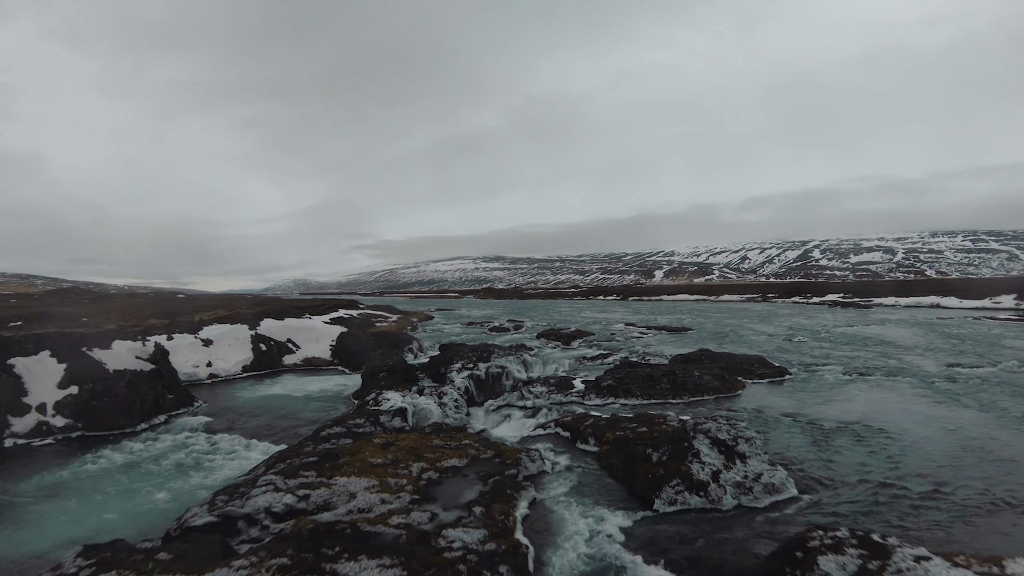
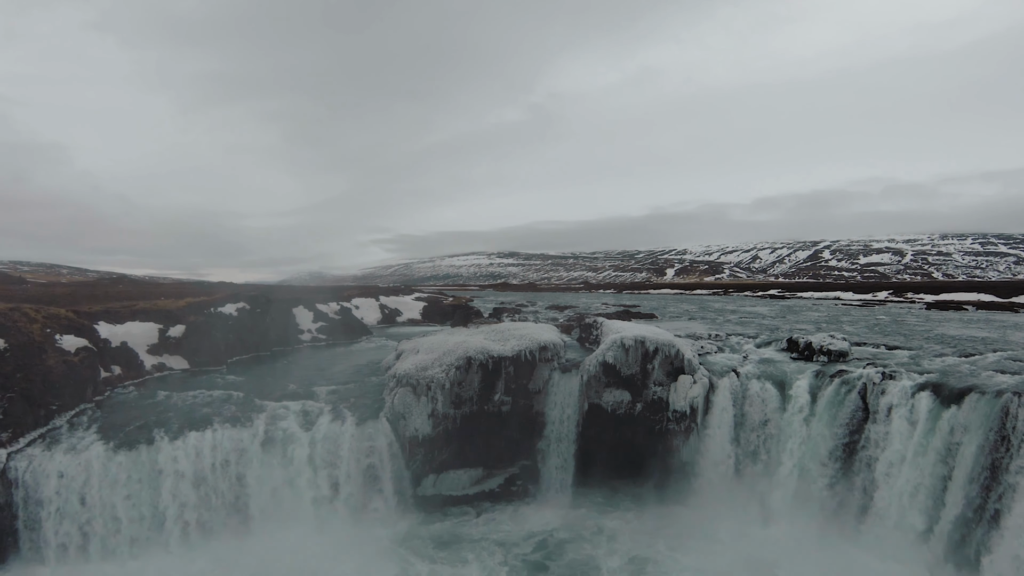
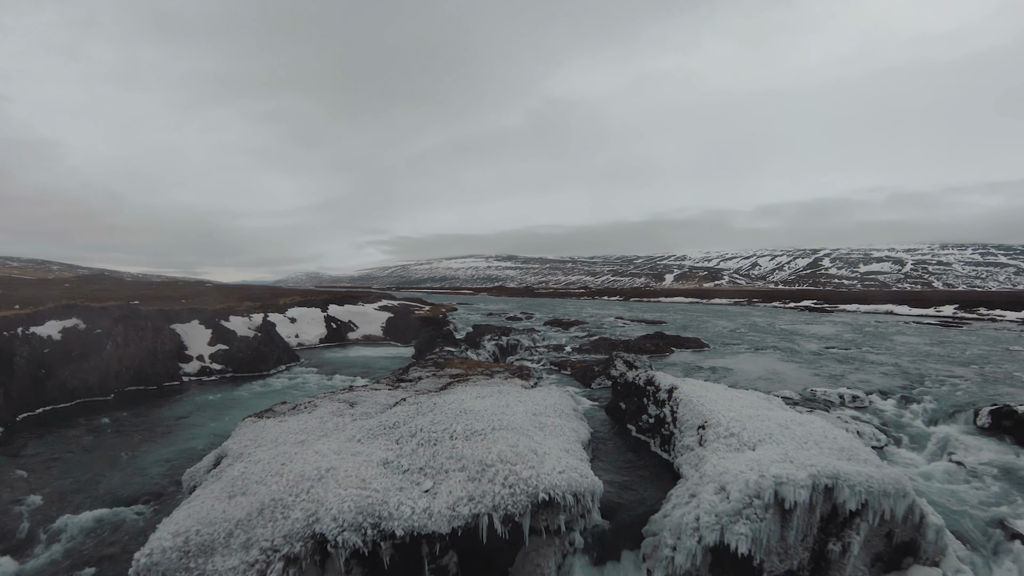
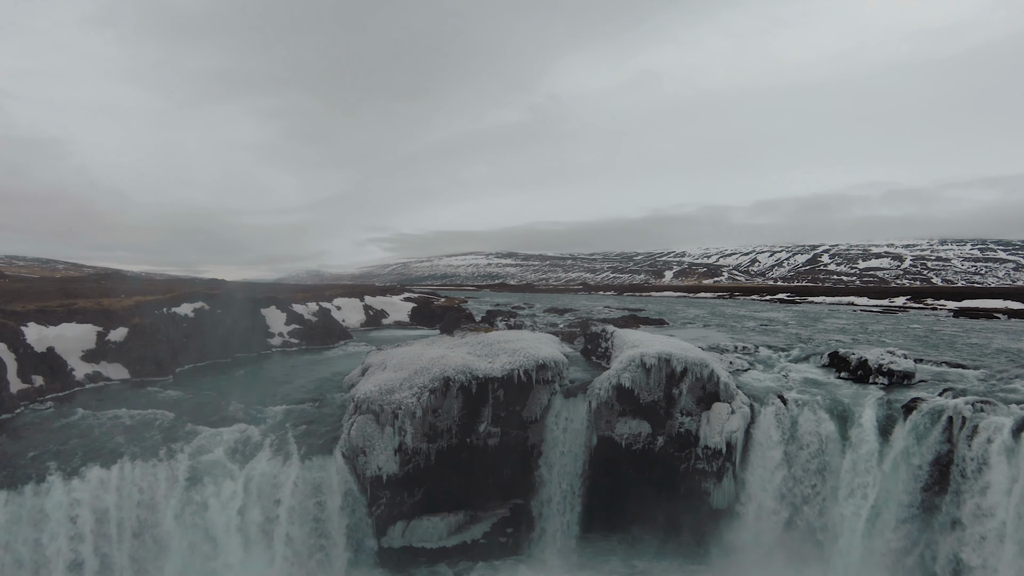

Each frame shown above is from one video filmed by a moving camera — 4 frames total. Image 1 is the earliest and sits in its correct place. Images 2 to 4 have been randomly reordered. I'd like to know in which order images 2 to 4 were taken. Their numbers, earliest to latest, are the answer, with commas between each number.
3, 4, 2
